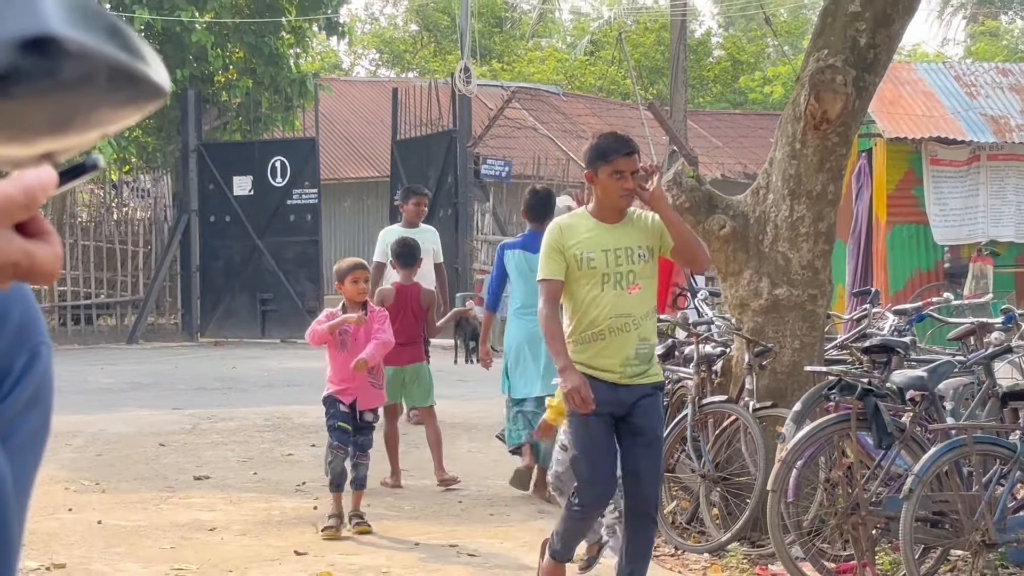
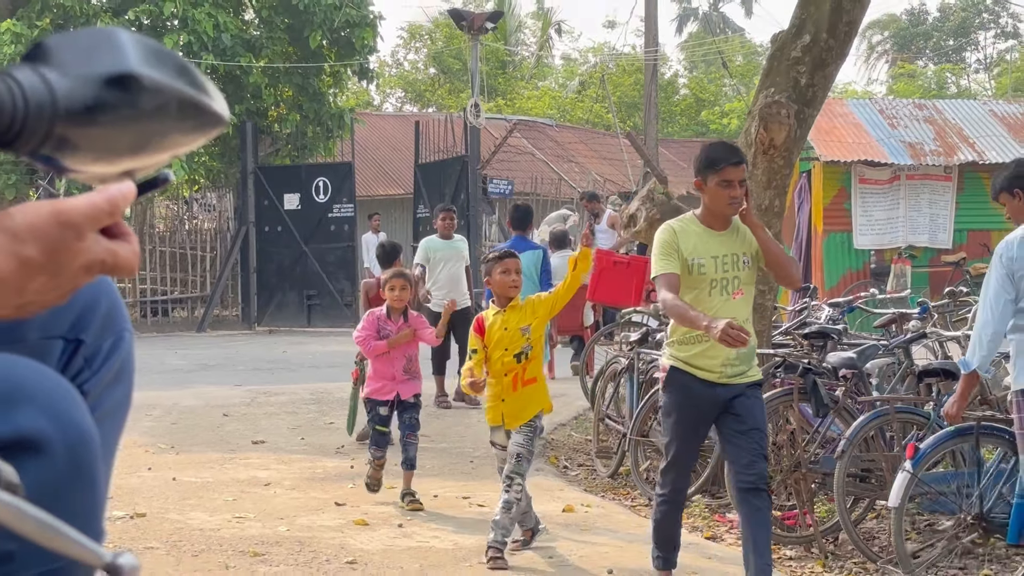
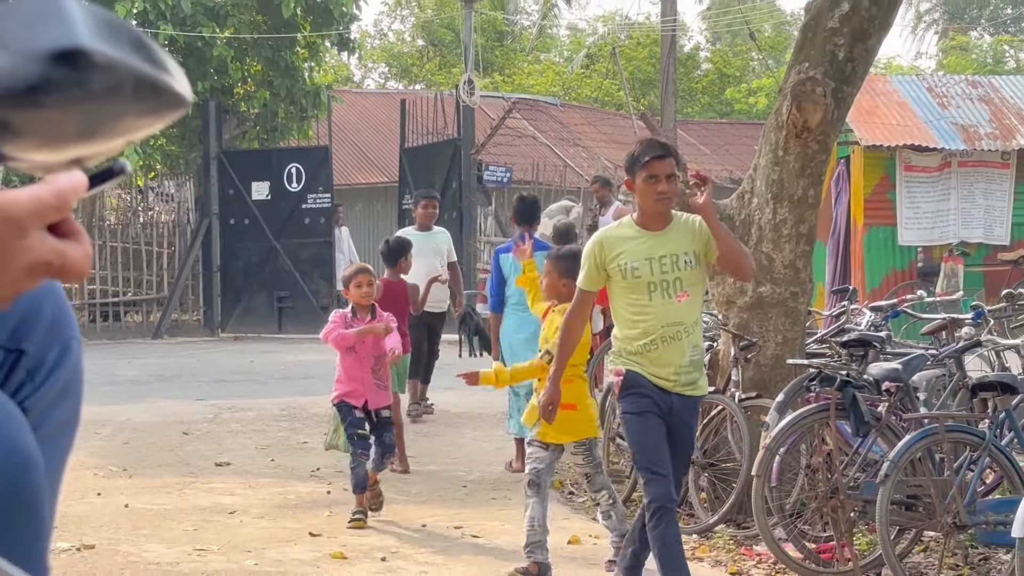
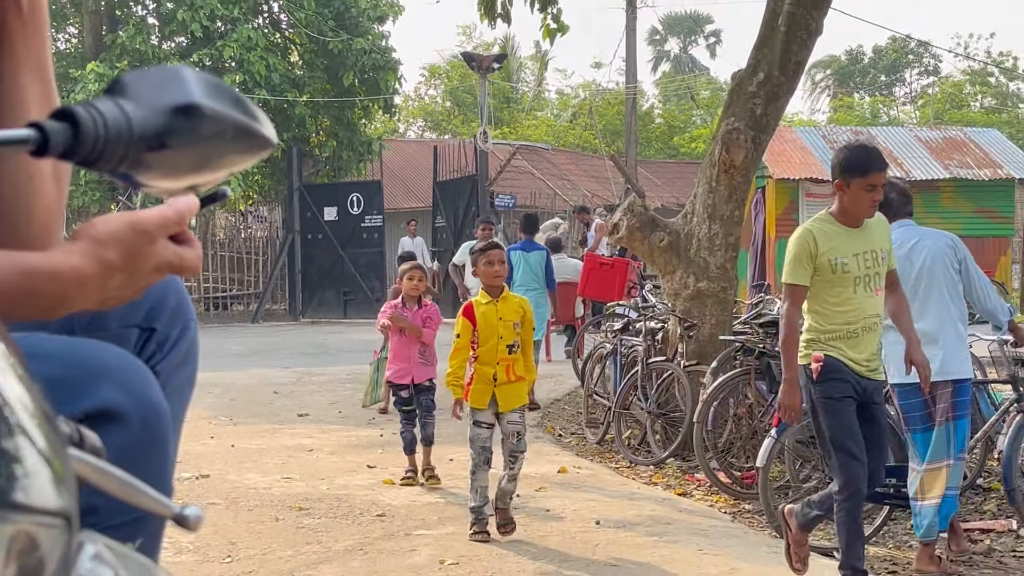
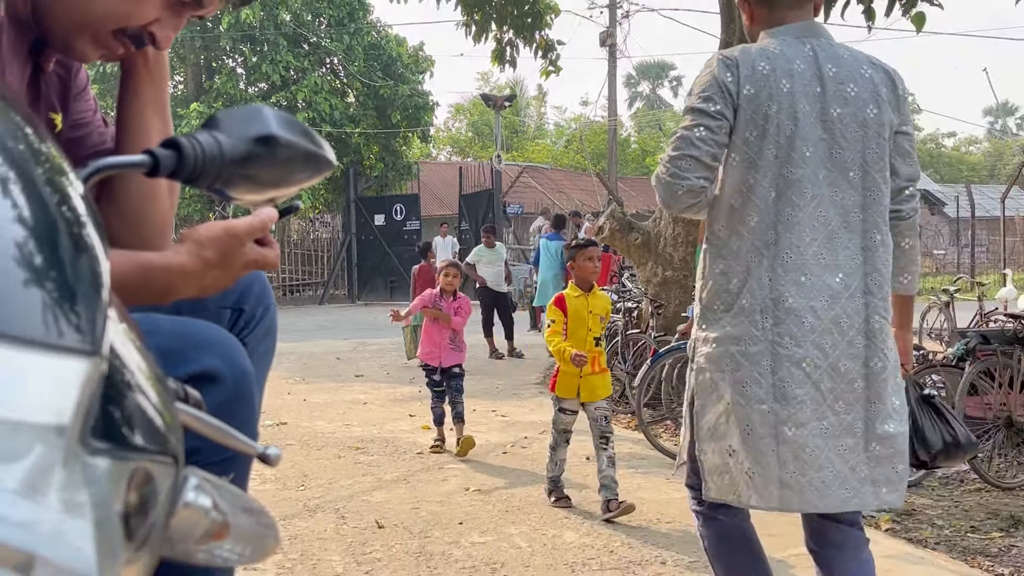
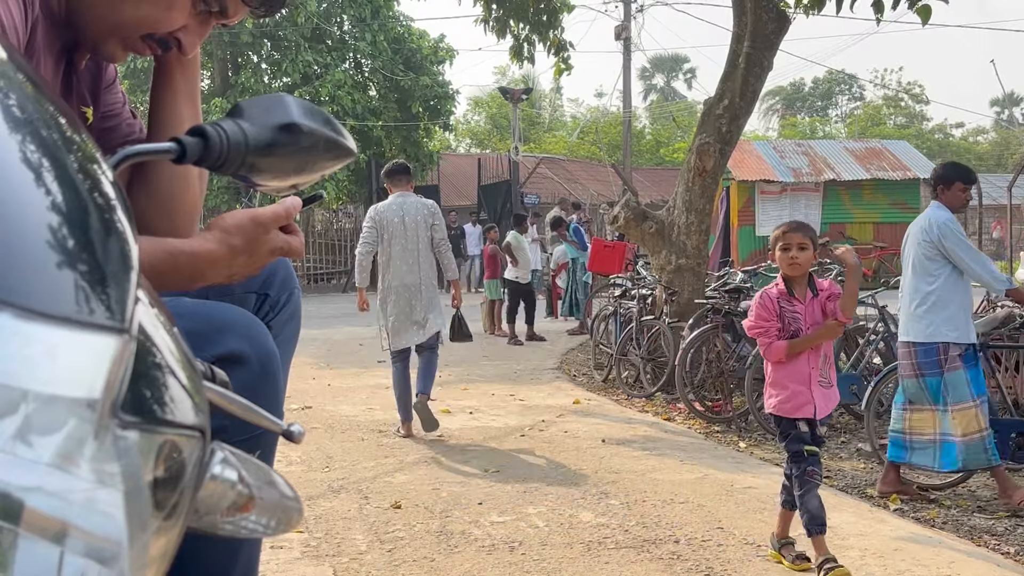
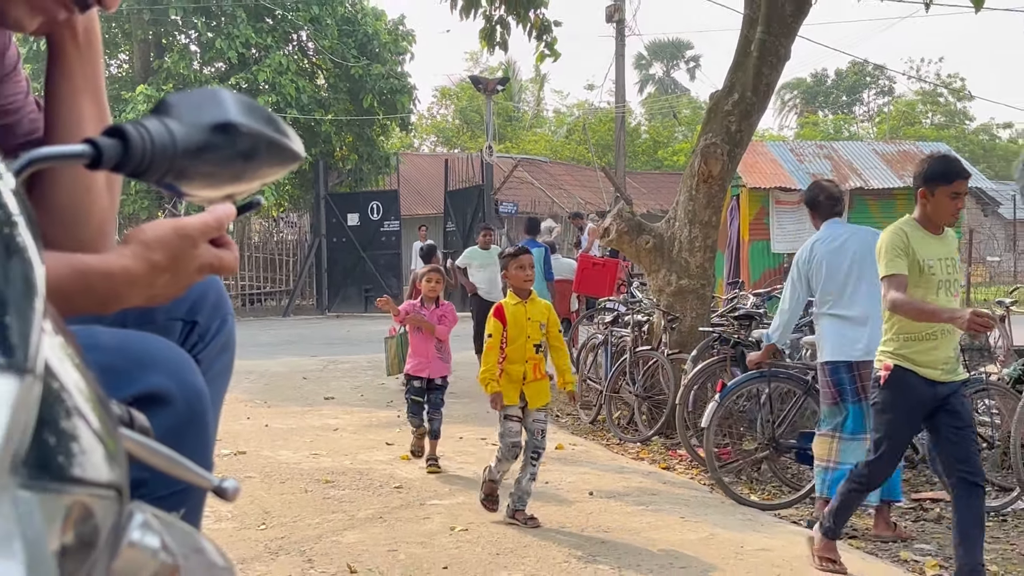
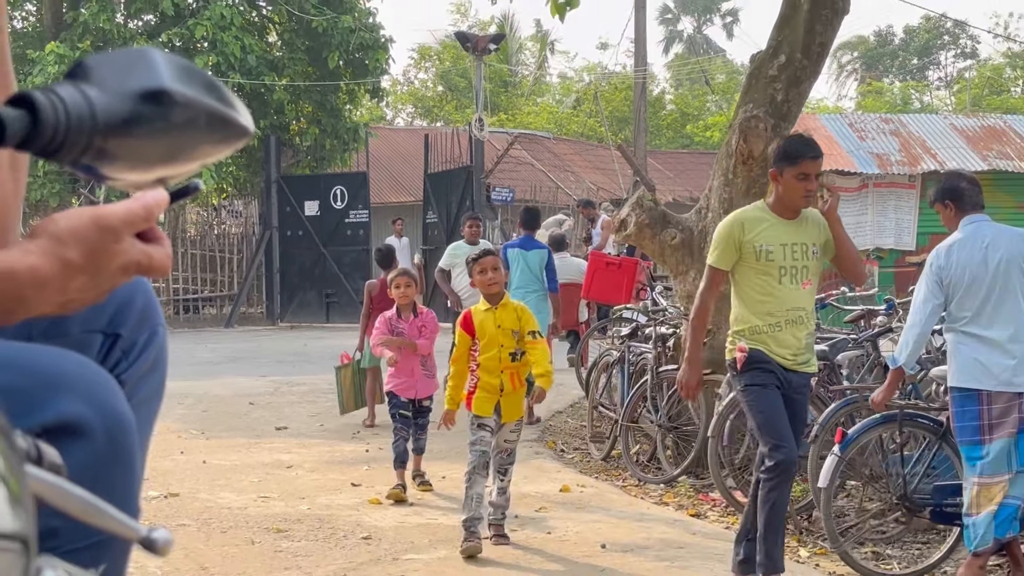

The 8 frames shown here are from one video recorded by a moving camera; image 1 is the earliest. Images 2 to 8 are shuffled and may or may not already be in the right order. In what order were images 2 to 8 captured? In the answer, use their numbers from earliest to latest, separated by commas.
3, 2, 8, 4, 7, 5, 6
